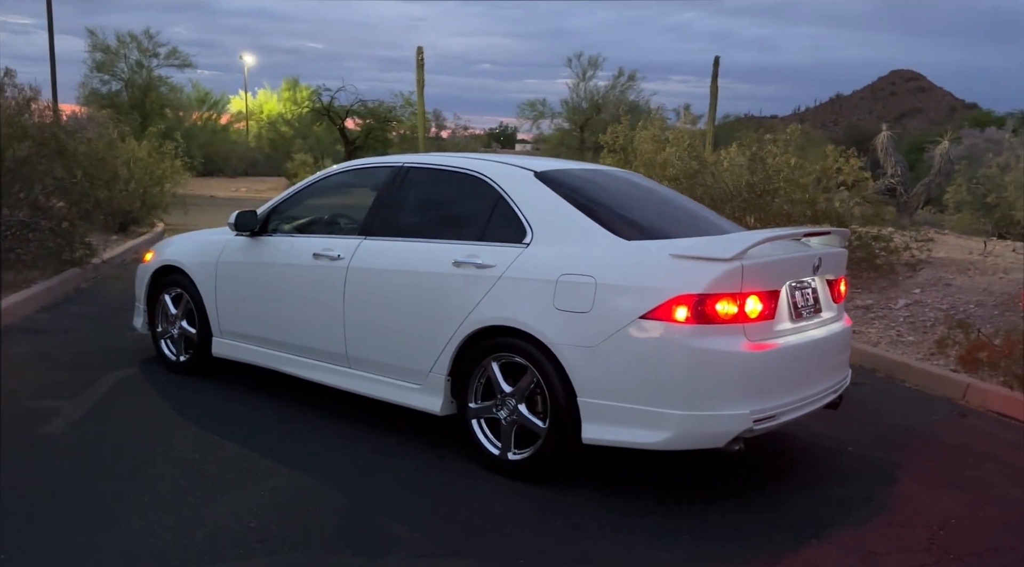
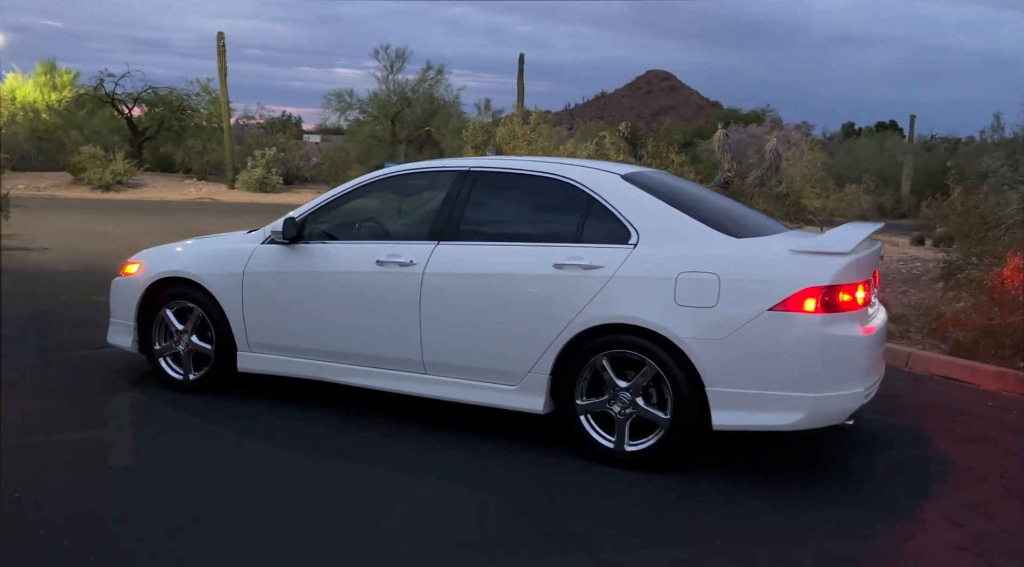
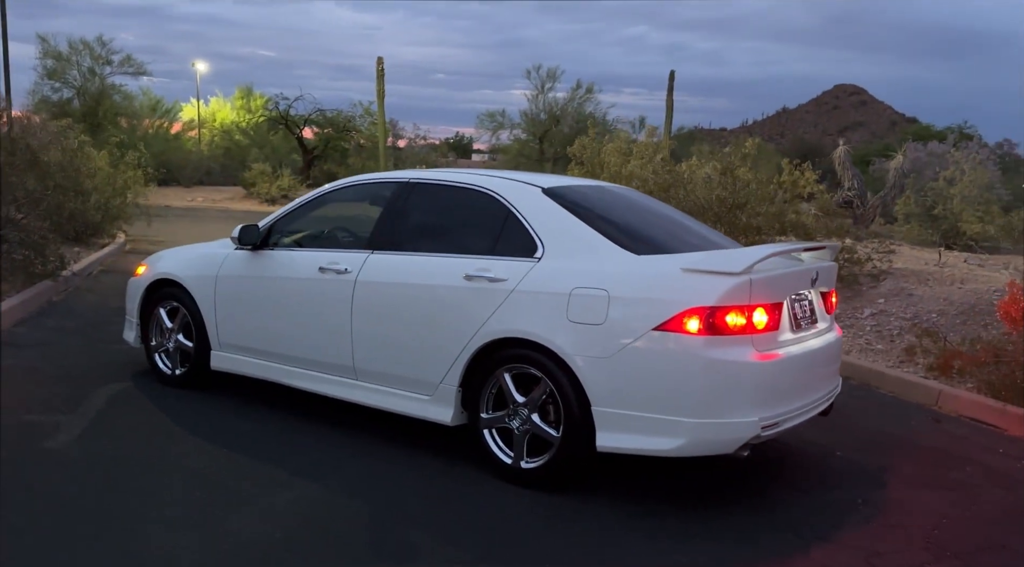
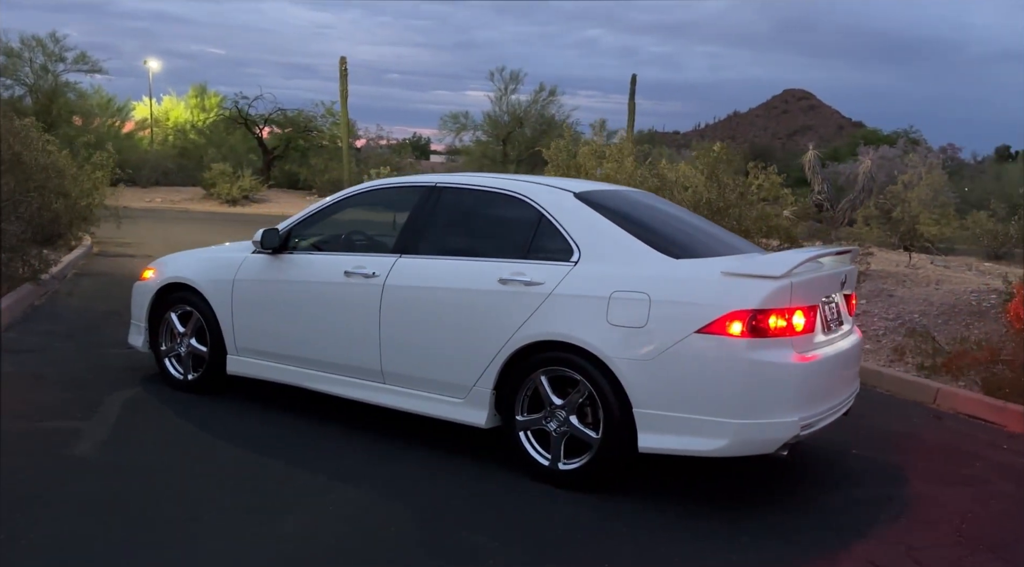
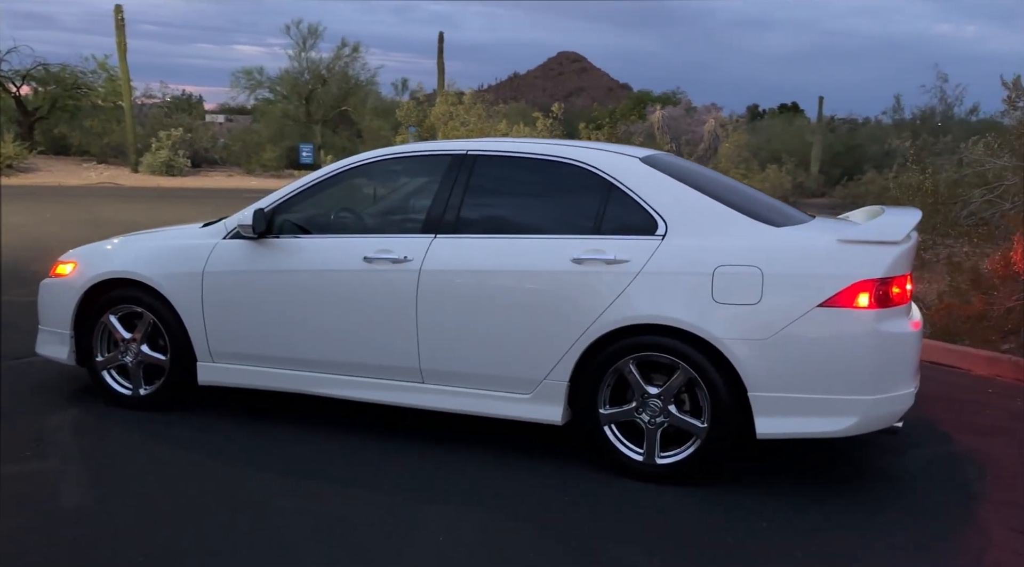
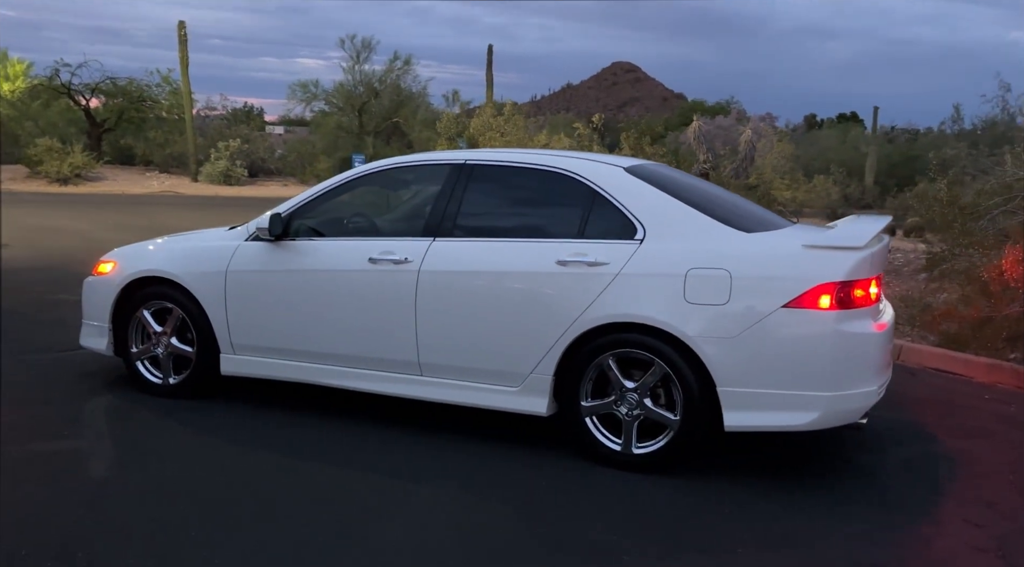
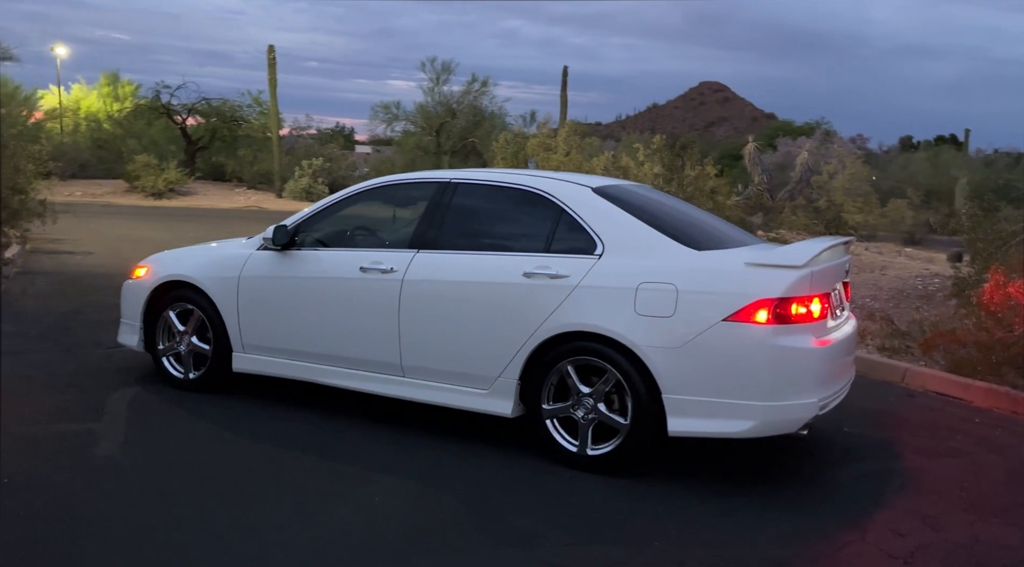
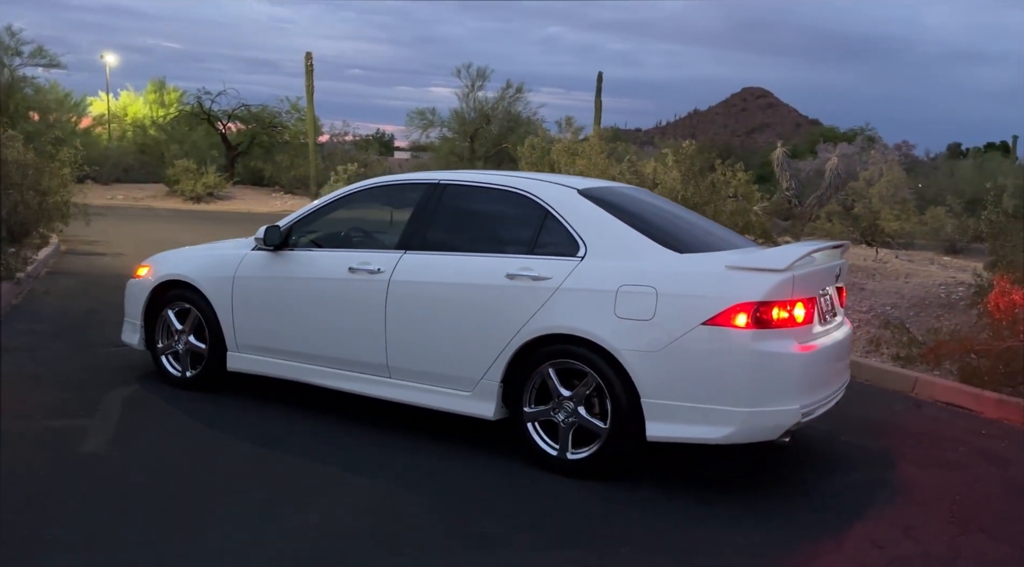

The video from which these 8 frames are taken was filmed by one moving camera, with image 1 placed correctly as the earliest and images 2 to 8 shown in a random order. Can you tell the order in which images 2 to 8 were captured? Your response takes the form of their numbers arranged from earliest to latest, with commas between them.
3, 4, 8, 7, 2, 6, 5
